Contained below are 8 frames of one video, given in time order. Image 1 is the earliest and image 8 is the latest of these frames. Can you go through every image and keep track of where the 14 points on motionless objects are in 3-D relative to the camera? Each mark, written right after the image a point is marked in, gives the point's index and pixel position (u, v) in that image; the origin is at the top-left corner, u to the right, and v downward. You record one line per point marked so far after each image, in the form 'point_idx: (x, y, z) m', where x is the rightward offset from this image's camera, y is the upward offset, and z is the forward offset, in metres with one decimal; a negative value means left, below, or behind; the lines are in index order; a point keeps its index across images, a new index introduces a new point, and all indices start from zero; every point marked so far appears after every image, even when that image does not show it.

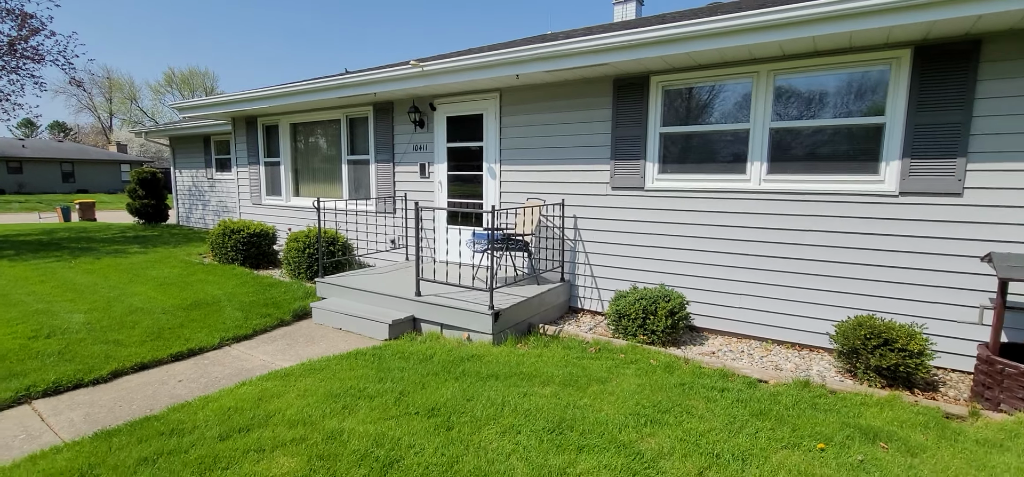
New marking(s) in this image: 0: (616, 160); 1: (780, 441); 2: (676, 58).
0: (+1.0, +0.7, +4.6) m
1: (+1.4, -1.0, +2.6) m
2: (+1.4, +1.5, +4.0) m
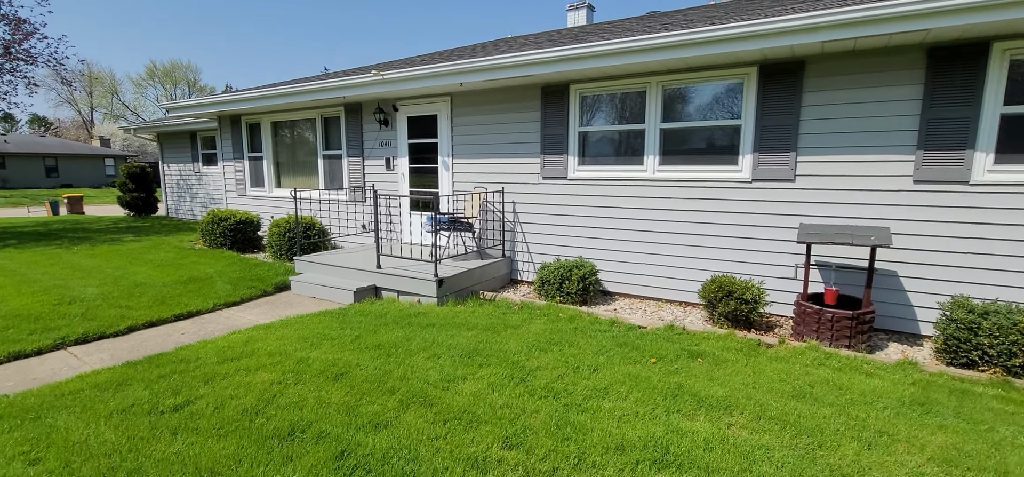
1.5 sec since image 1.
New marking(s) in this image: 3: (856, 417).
0: (+0.4, +0.9, +5.5) m
1: (+0.8, -0.8, +3.5) m
2: (+0.8, +1.7, +4.9) m
3: (+1.9, -1.0, +2.7) m
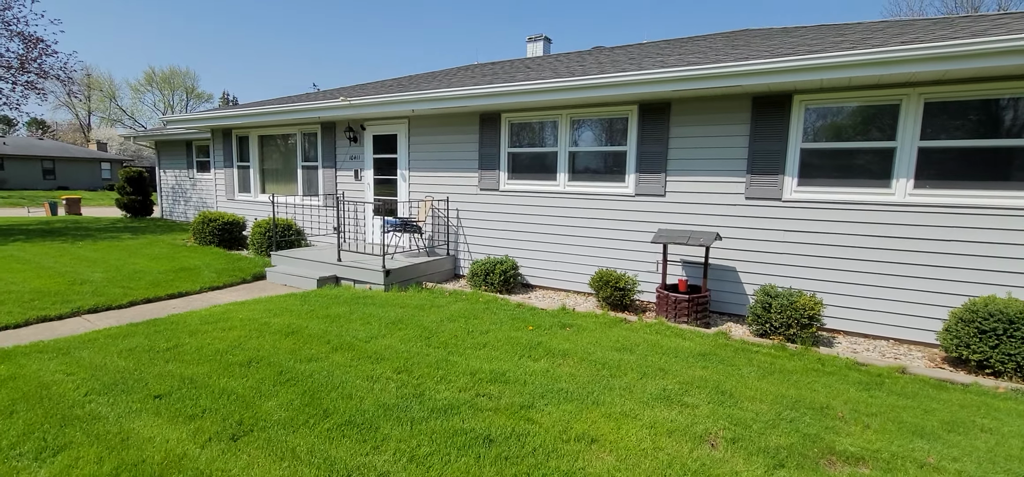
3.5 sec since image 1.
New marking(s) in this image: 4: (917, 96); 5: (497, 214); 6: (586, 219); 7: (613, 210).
0: (-0.4, +0.9, +6.7) m
1: (0.0, -0.8, +4.6) m
2: (0.0, +1.6, +6.1) m
3: (+1.1, -0.9, +3.8) m
4: (+3.5, +1.2, +4.2) m
5: (-0.2, +0.3, +6.6) m
6: (+0.9, +0.2, +6.0) m
7: (+1.2, +0.3, +5.8) m
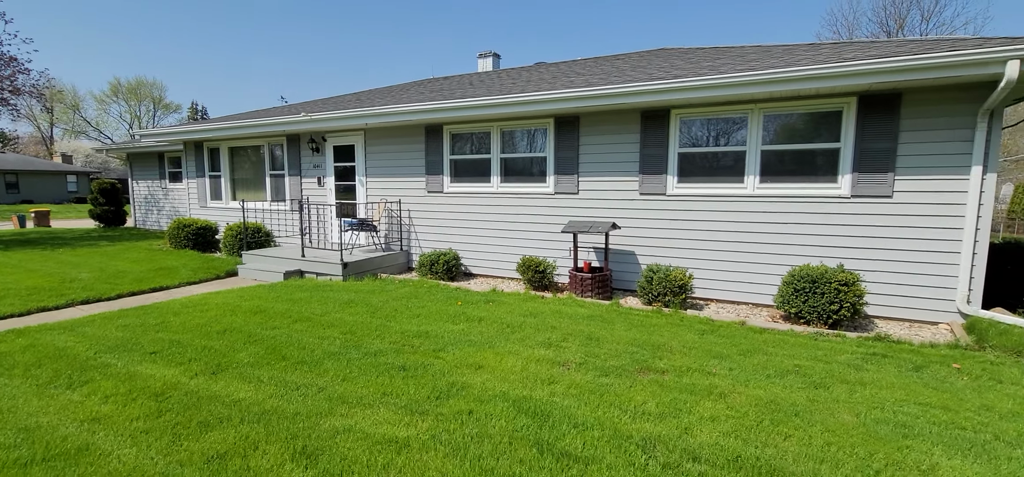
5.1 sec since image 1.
0: (-1.3, +1.0, +7.7) m
1: (-0.8, -0.7, +5.6) m
2: (-0.9, +1.7, +7.1) m
3: (+0.3, -0.8, +4.9) m
4: (+2.7, +1.4, +5.4) m
5: (-1.1, +0.4, +7.6) m
6: (0.0, +0.3, +7.0) m
7: (+0.3, +0.4, +6.8) m
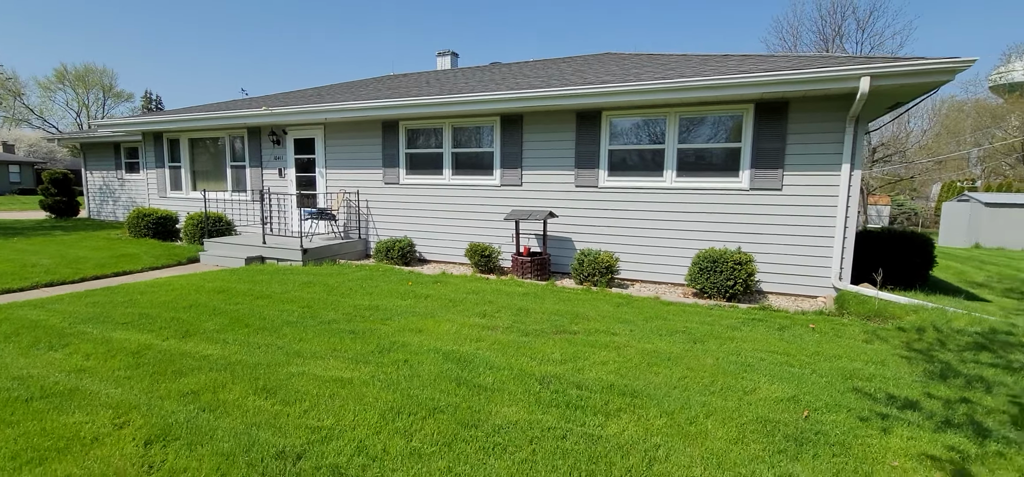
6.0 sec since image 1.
0: (-2.1, +1.2, +8.2) m
1: (-1.4, -0.5, +6.2) m
2: (-1.7, +1.9, +7.7) m
3: (-0.3, -0.6, +5.5) m
4: (+2.0, +1.6, +6.2) m
5: (-1.9, +0.6, +8.2) m
6: (-0.7, +0.5, +7.6) m
7: (-0.4, +0.6, +7.5) m
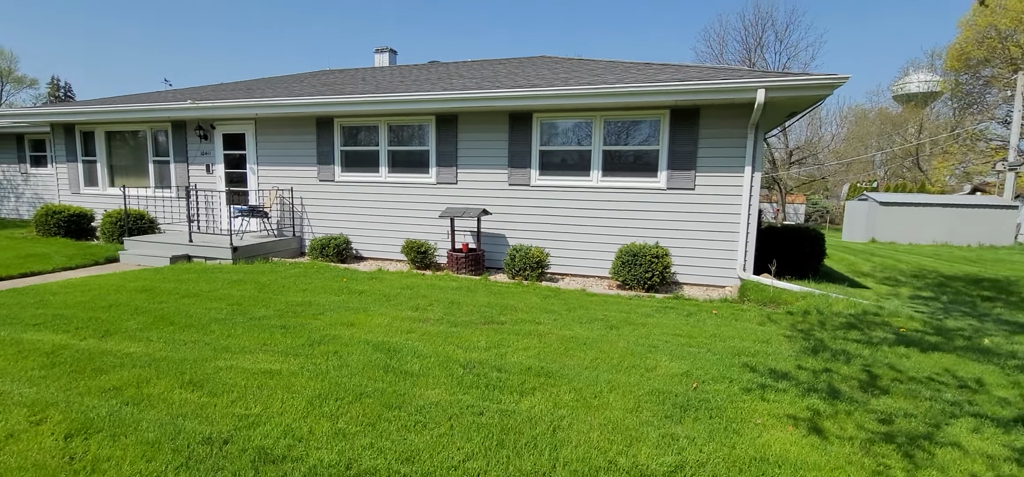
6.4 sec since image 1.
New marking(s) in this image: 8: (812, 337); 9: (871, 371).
0: (-3.2, +1.2, +8.1) m
1: (-2.3, -0.5, +6.2) m
2: (-2.7, +1.9, +7.7) m
3: (-1.0, -0.6, +5.7) m
4: (+1.2, +1.6, +6.6) m
5: (-2.9, +0.6, +8.1) m
6: (-1.7, +0.6, +7.7) m
7: (-1.4, +0.7, +7.6) m
8: (+2.6, -0.9, +4.3) m
9: (+2.6, -0.9, +3.6) m
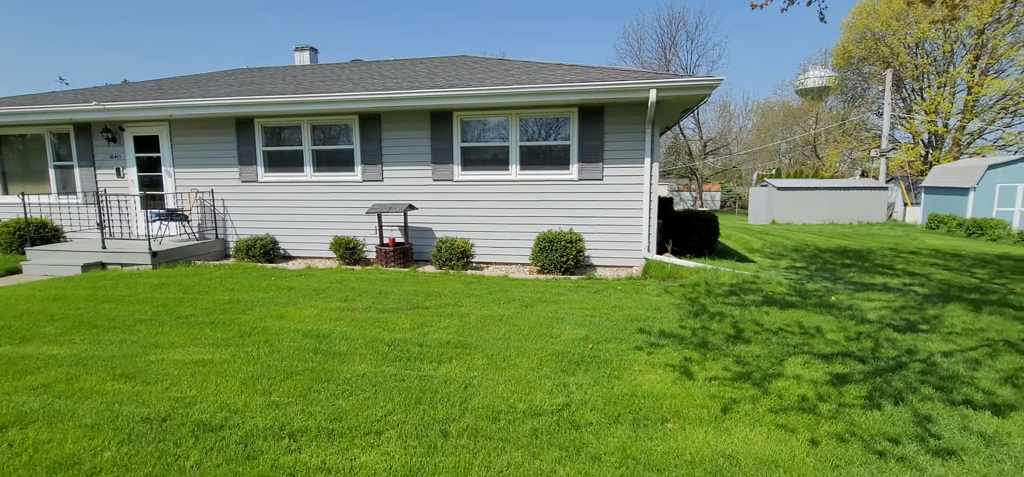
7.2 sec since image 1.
0: (-4.4, +1.2, +8.1) m
1: (-3.2, -0.5, +6.3) m
2: (-3.9, +1.9, +7.7) m
3: (-1.9, -0.5, +5.9) m
4: (+0.1, +1.8, +7.1) m
5: (-4.2, +0.6, +8.1) m
6: (-2.9, +0.6, +7.9) m
7: (-2.6, +0.7, +7.8) m
8: (+1.9, -0.7, +5.1) m
9: (+1.9, -0.7, +4.3) m
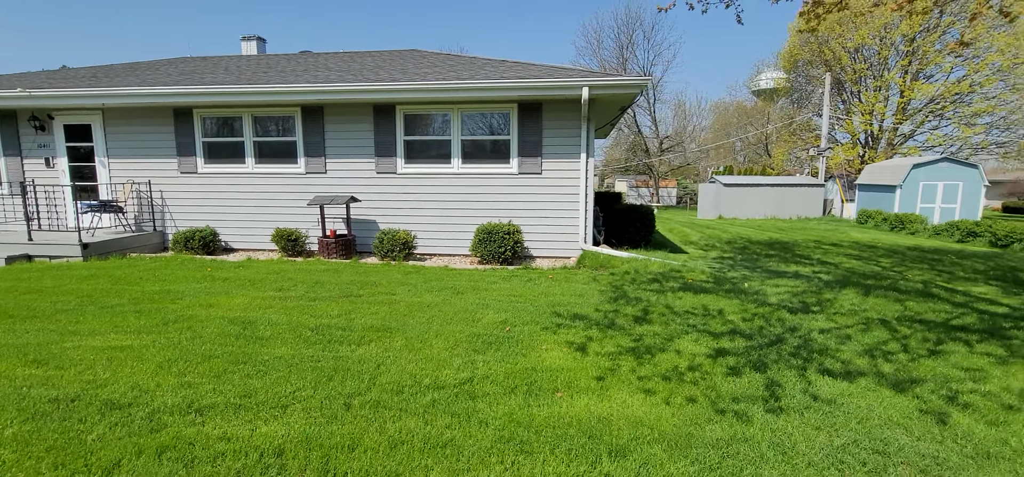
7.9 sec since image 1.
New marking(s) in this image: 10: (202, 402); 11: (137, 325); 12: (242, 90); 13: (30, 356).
0: (-5.3, +1.3, +7.9) m
1: (-4.0, -0.4, +6.3) m
2: (-4.8, +2.1, +7.5) m
3: (-2.7, -0.4, +6.0) m
4: (-0.8, +1.9, +7.2) m
5: (-5.1, +0.7, +8.0) m
6: (-3.8, +0.7, +7.8) m
7: (-3.5, +0.8, +7.8) m
8: (+1.2, -0.6, +5.4) m
9: (+1.3, -0.6, +4.6) m
10: (-1.7, -0.9, +2.7) m
11: (-3.0, -0.7, +4.0) m
12: (-3.9, +2.1, +7.2) m
13: (-3.2, -0.8, +3.3) m
